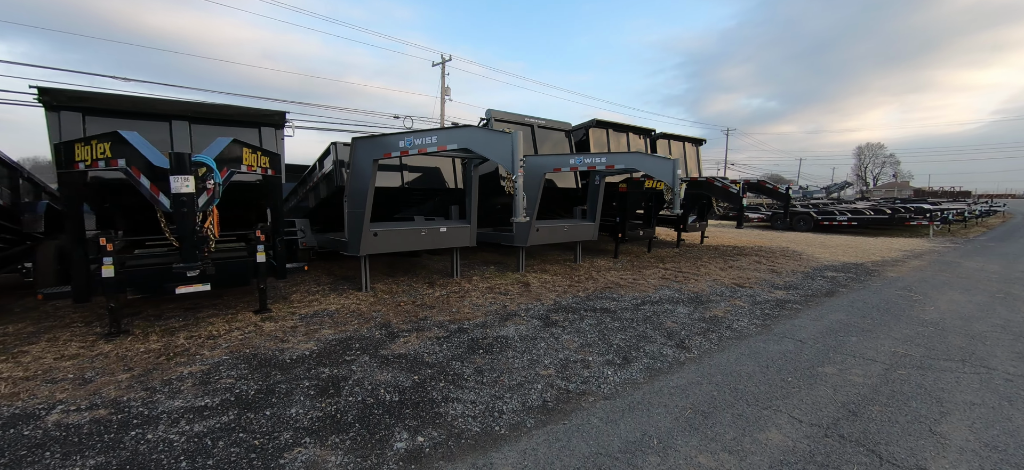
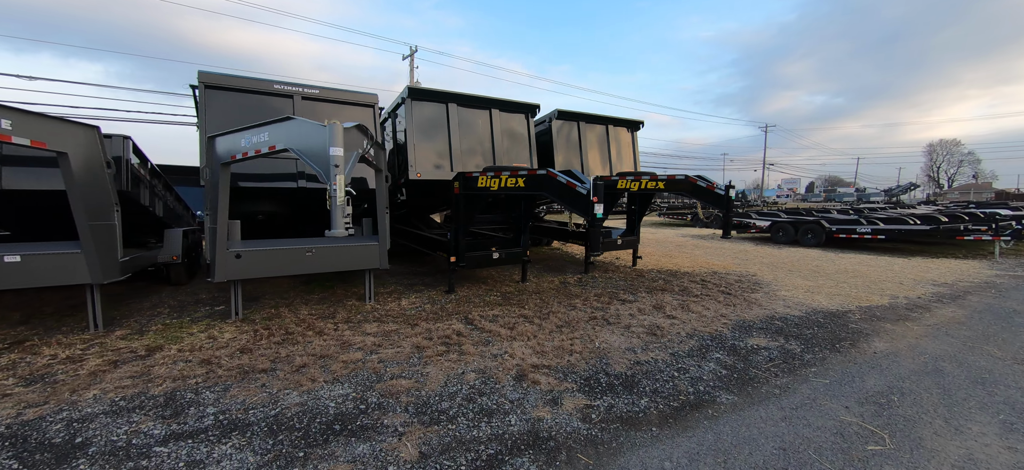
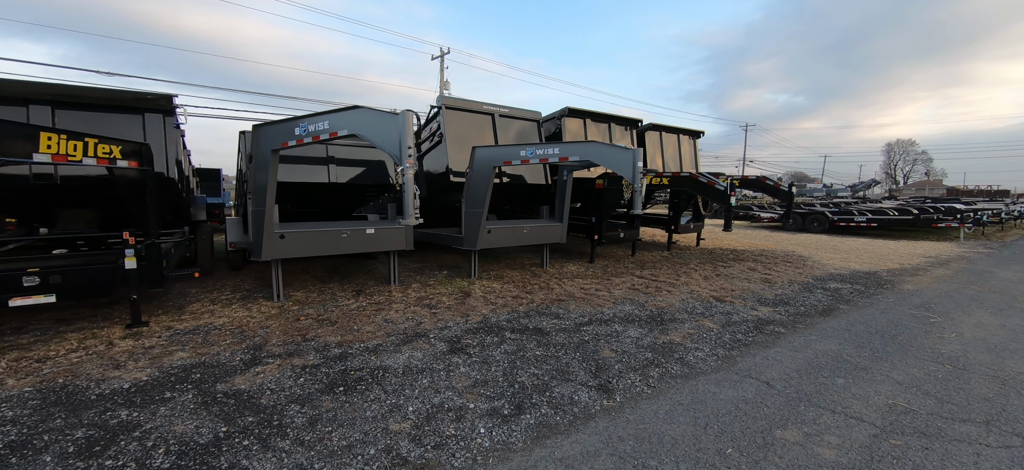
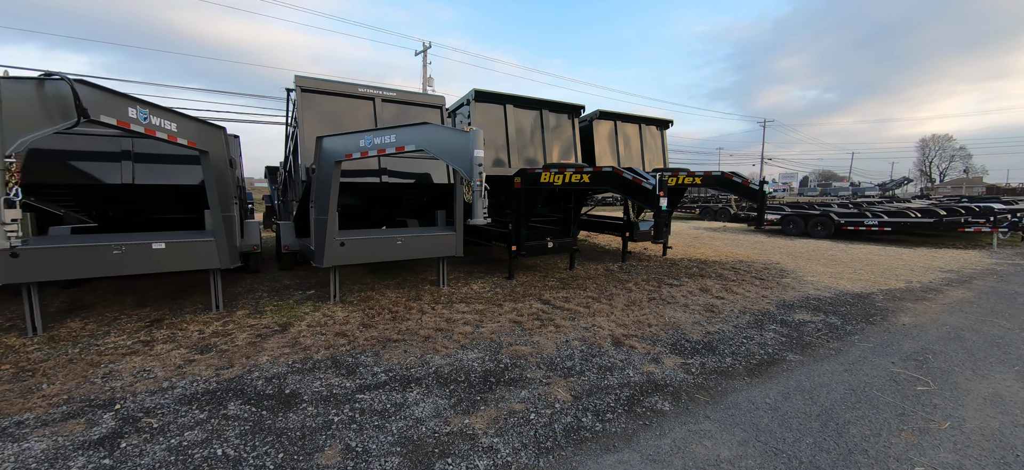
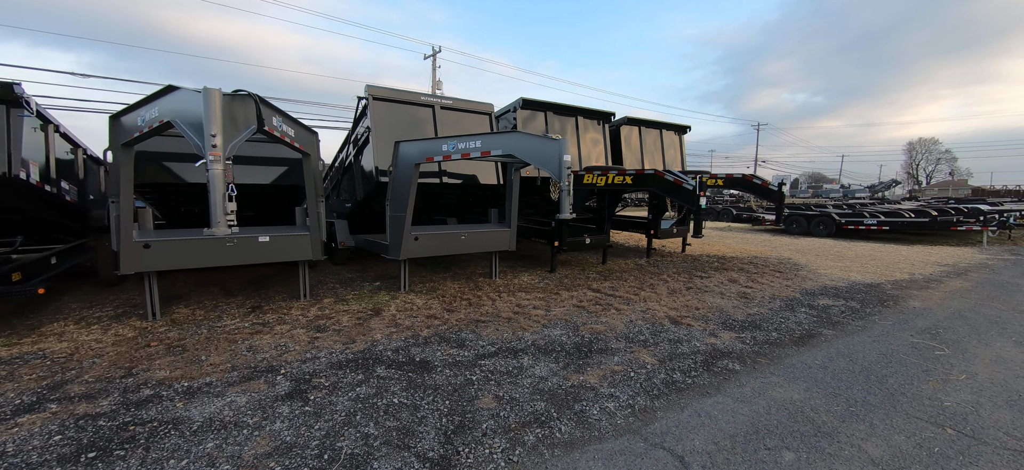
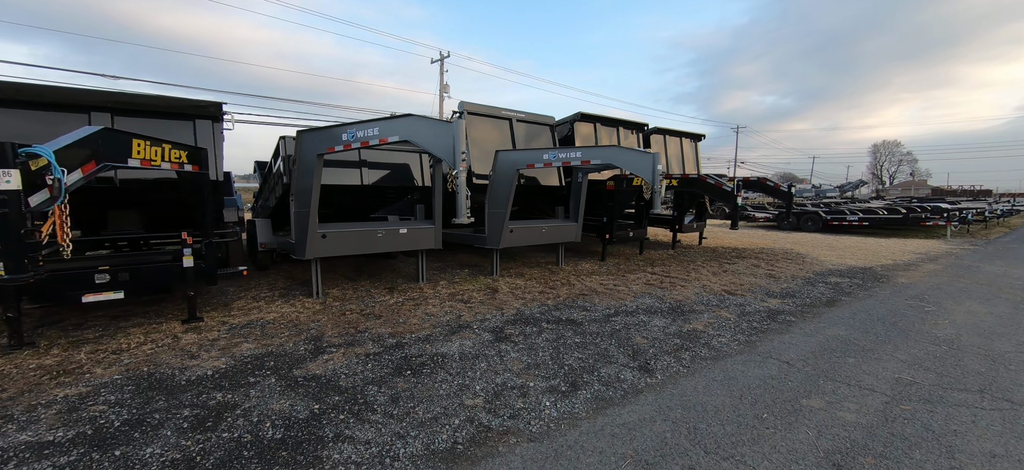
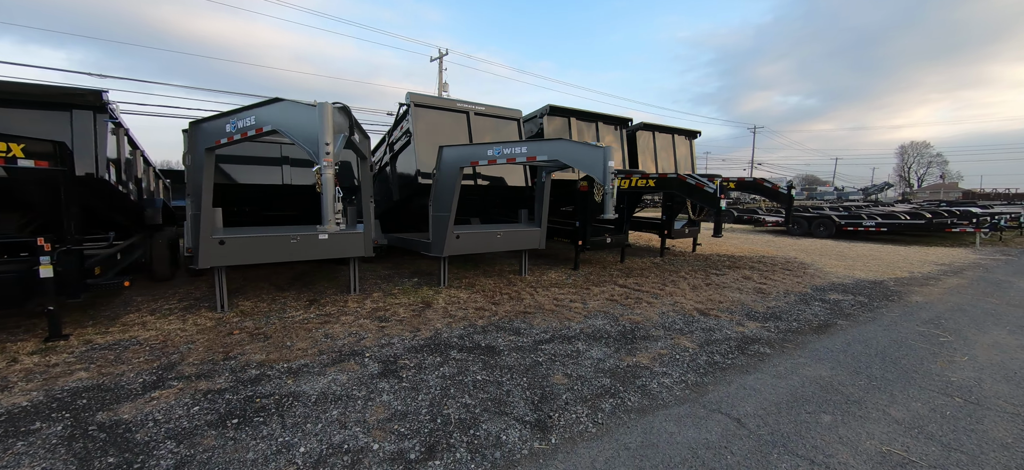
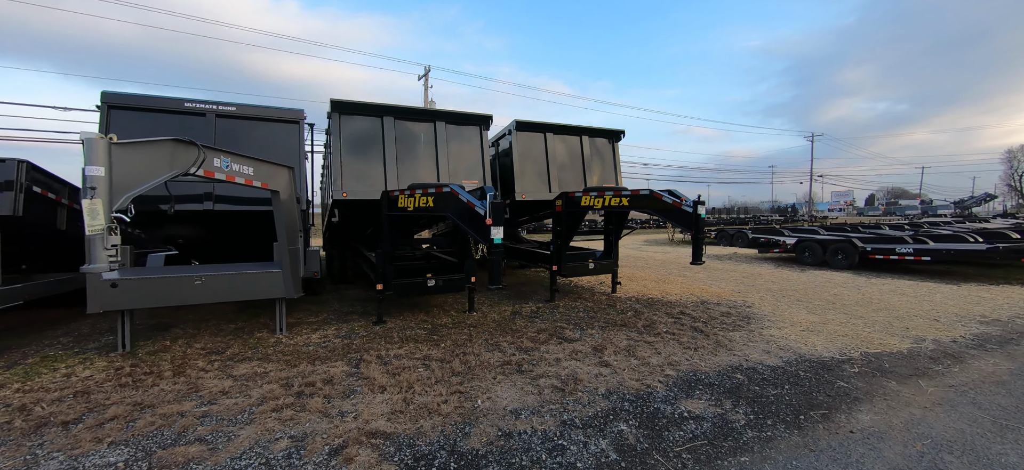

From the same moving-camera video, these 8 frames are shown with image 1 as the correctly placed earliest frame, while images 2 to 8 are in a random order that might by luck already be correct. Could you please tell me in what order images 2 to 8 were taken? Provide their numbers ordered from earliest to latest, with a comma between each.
6, 3, 7, 5, 4, 2, 8
